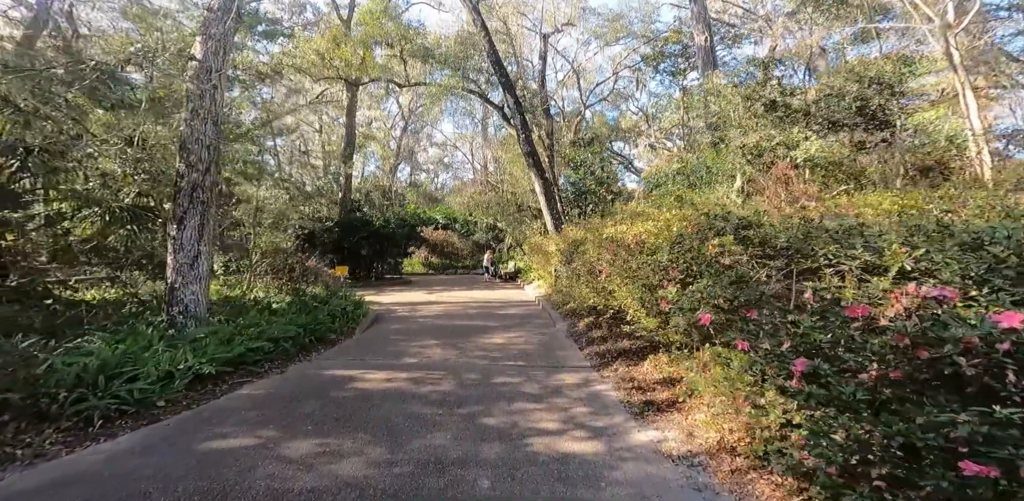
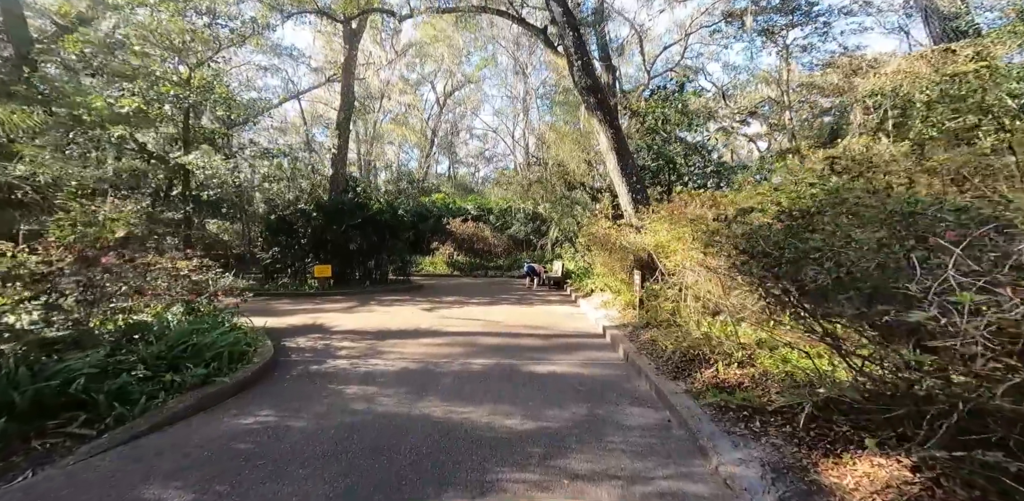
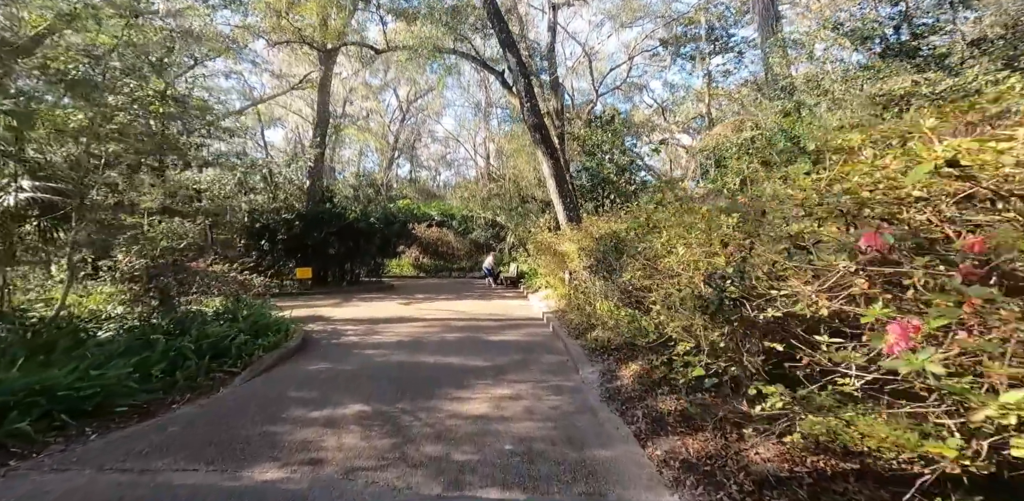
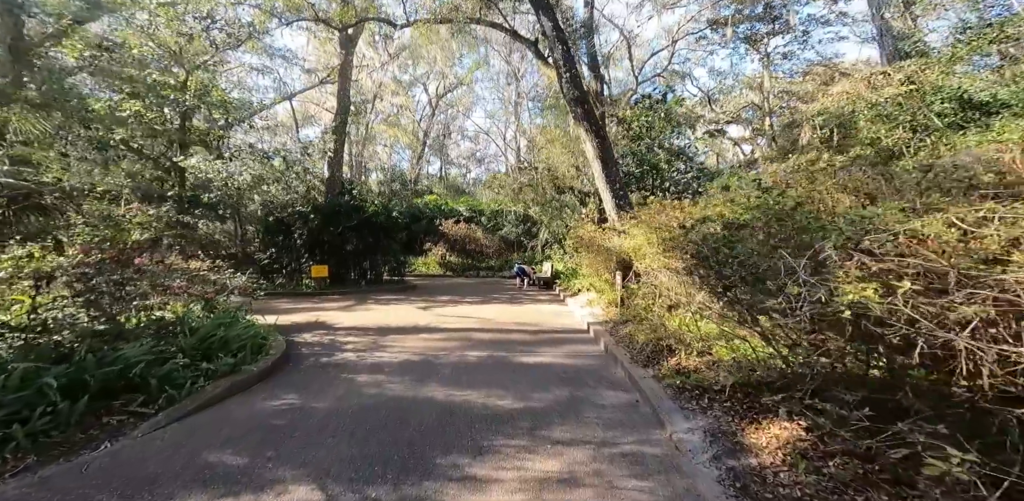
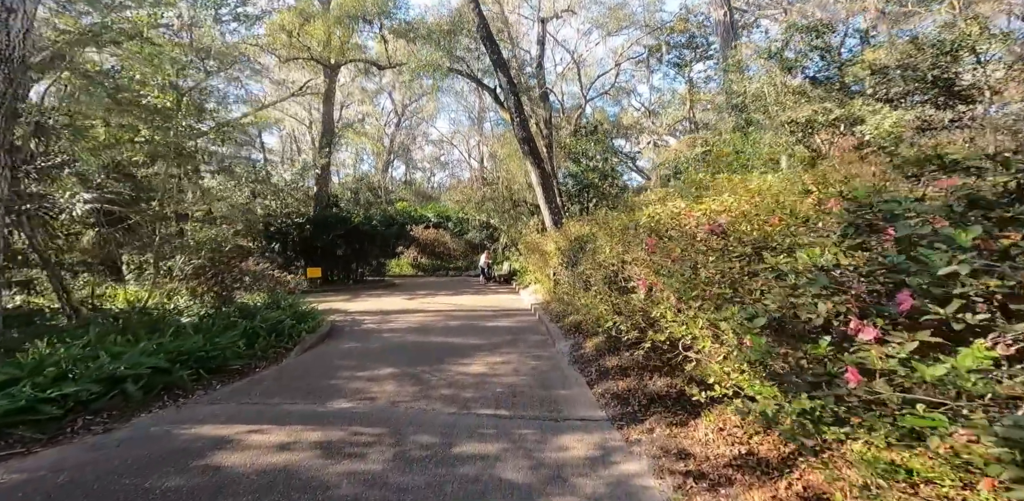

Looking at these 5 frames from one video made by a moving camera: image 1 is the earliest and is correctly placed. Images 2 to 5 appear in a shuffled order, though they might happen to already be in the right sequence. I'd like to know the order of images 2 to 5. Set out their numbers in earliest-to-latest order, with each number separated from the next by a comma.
5, 3, 4, 2
